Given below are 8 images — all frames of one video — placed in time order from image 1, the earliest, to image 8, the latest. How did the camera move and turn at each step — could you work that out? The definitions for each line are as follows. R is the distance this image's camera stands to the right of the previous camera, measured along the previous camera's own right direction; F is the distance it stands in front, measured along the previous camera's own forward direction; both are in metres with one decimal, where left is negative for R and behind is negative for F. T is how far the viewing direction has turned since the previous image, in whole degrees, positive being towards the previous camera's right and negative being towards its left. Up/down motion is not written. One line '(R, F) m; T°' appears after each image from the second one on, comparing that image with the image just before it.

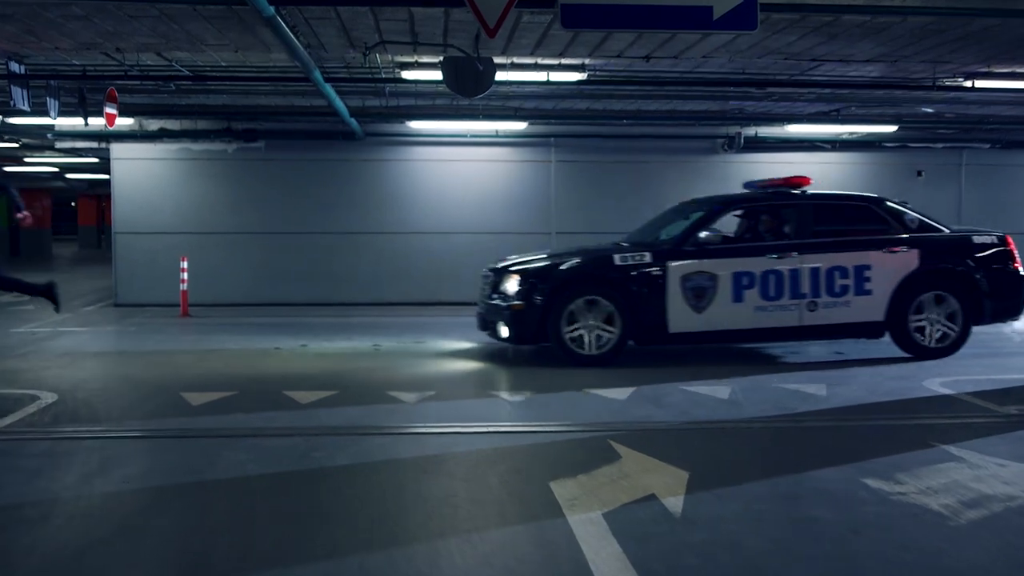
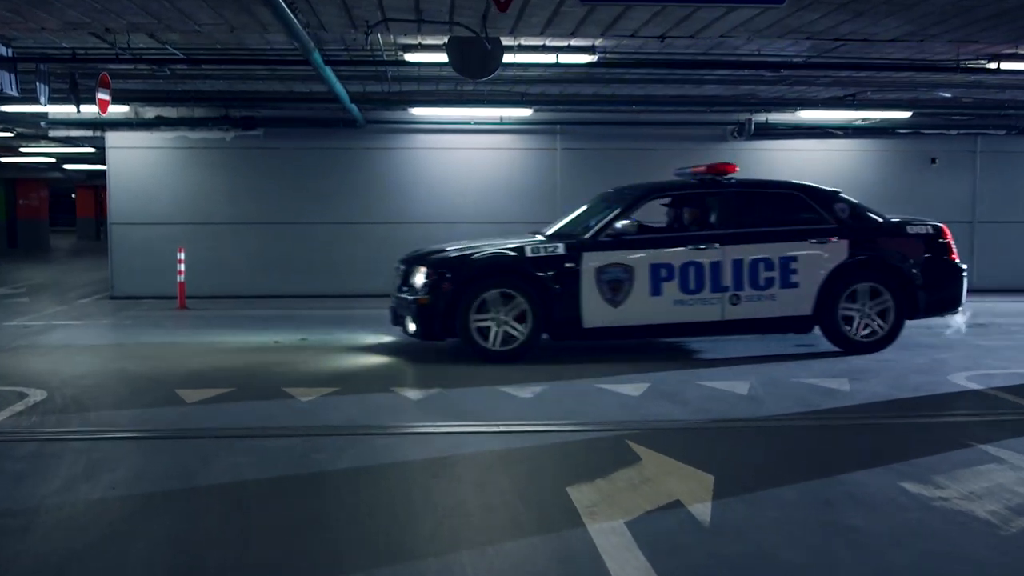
(-0.1, +0.4) m; 0°
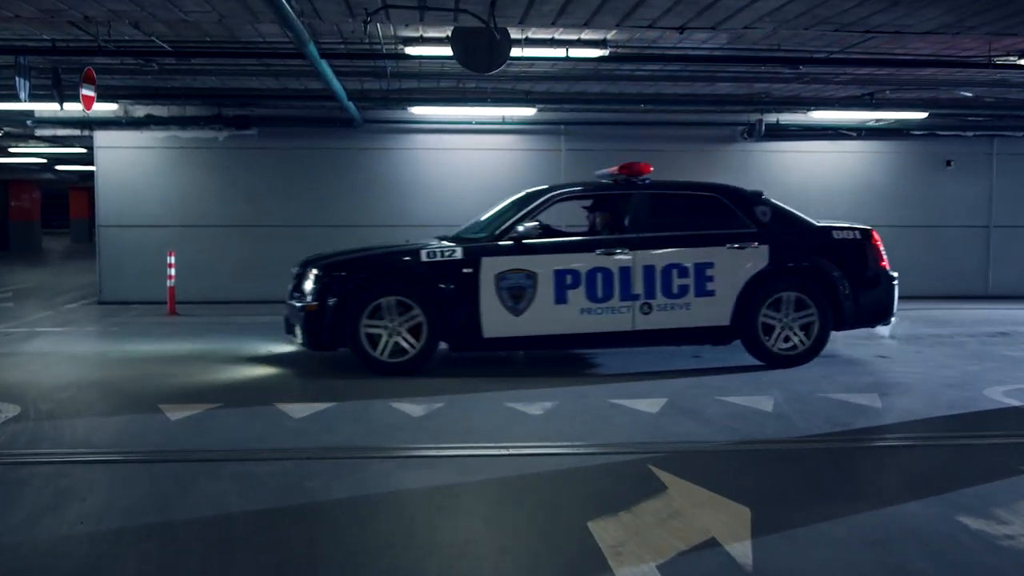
(-0.1, +0.5) m; 0°
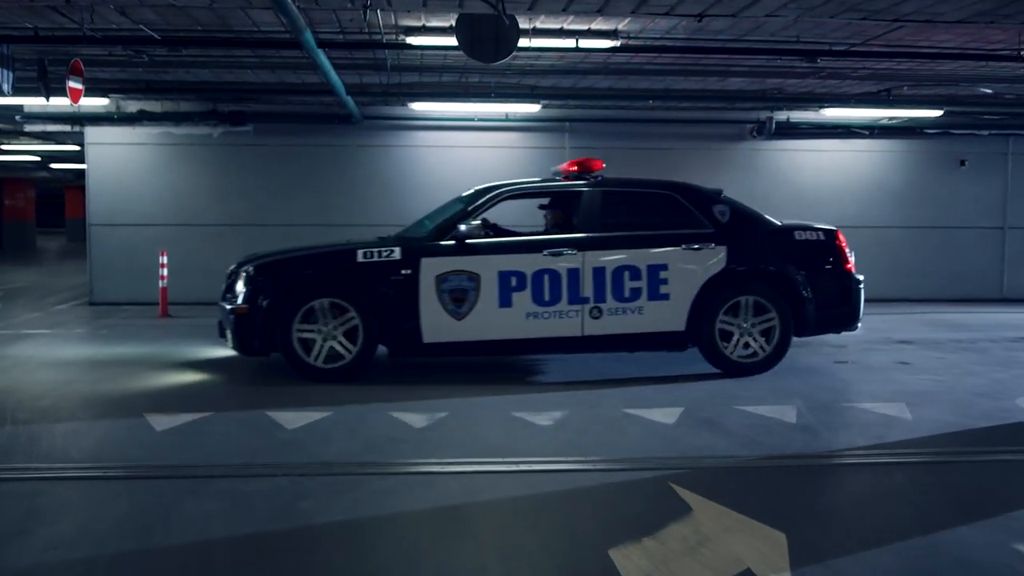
(-0.1, +0.4) m; 0°
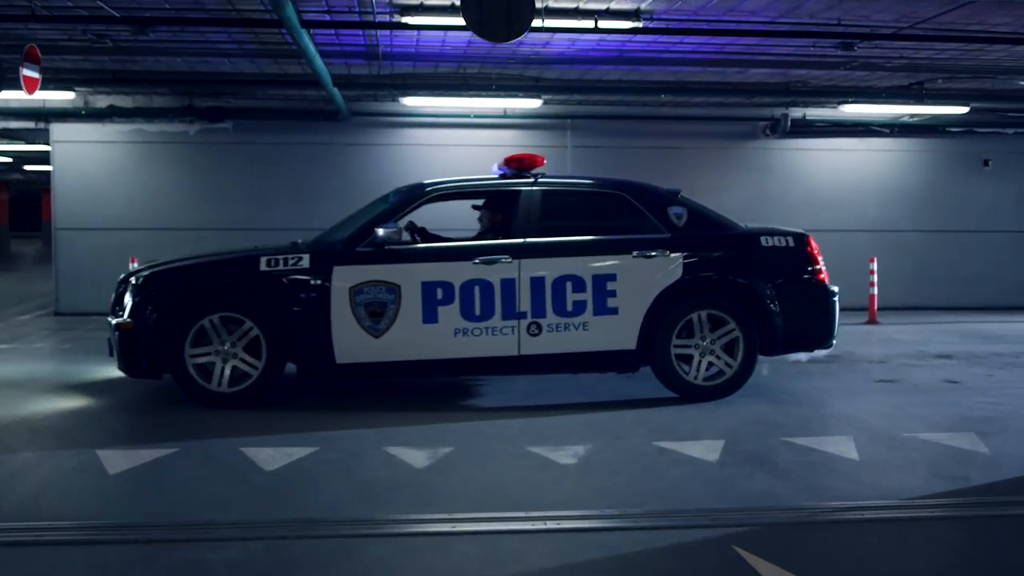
(-0.2, +1.0) m; +1°
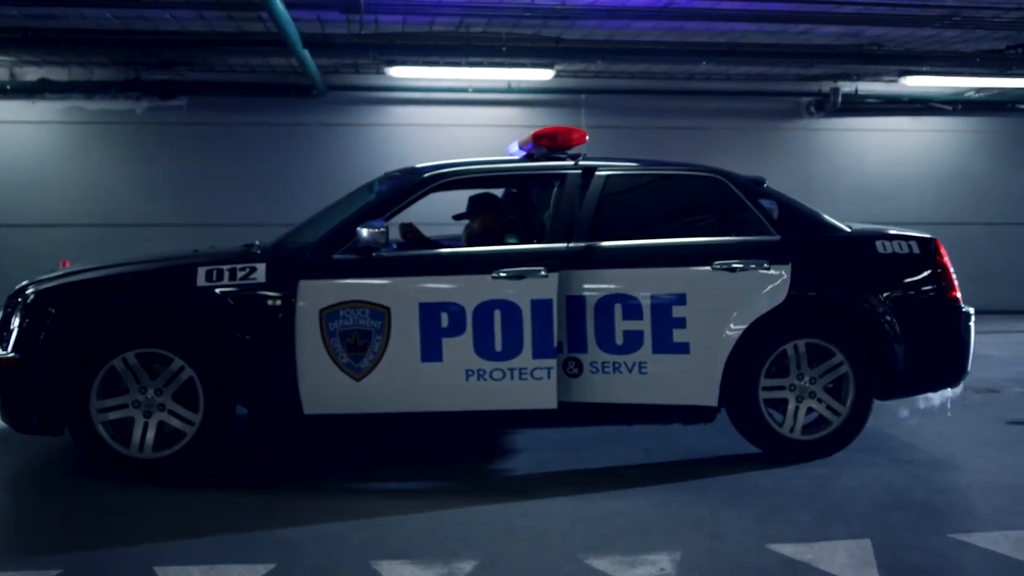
(-0.2, +2.1) m; +1°
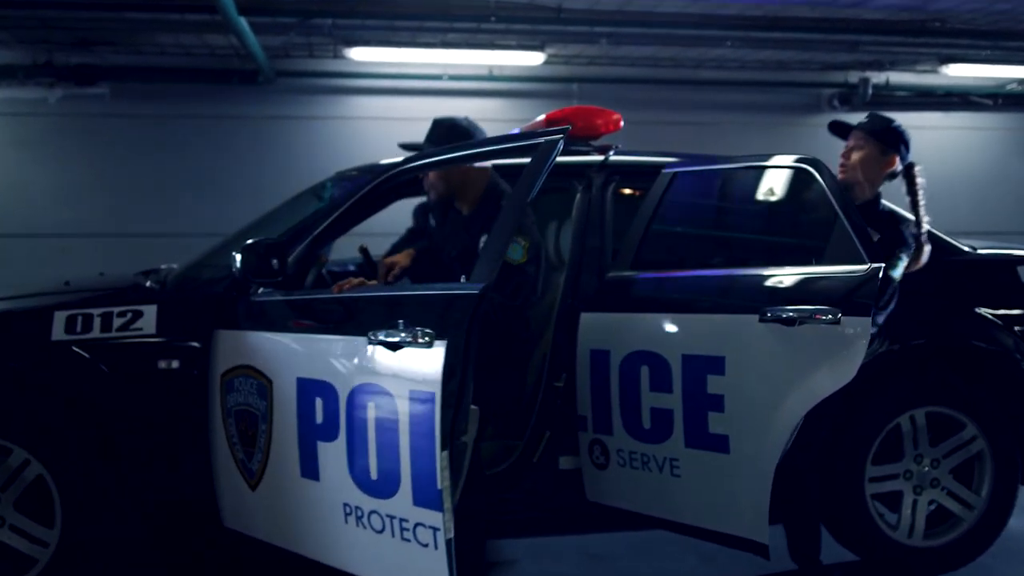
(-0.1, +1.7) m; +2°
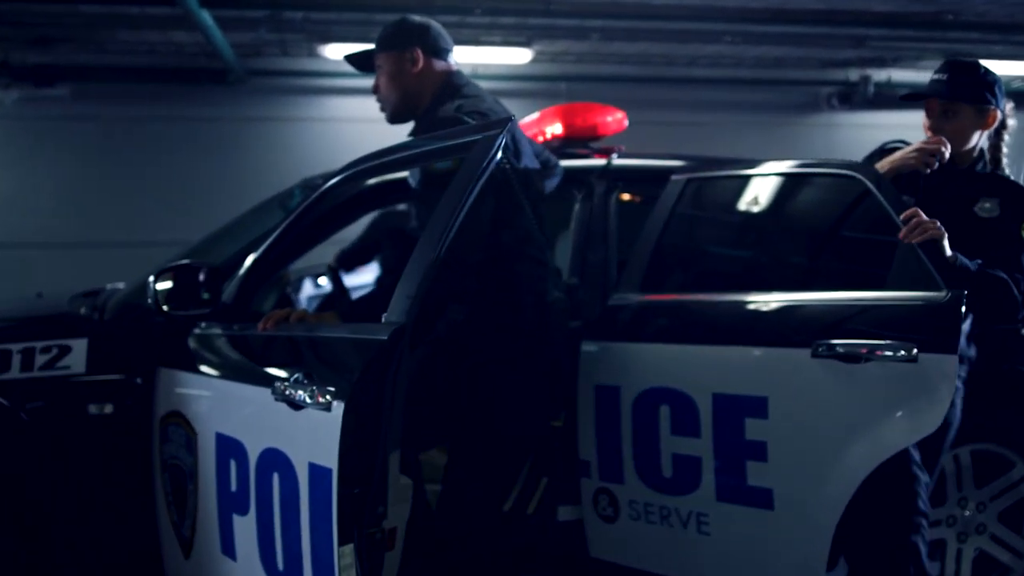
(0.0, +0.5) m; +1°
